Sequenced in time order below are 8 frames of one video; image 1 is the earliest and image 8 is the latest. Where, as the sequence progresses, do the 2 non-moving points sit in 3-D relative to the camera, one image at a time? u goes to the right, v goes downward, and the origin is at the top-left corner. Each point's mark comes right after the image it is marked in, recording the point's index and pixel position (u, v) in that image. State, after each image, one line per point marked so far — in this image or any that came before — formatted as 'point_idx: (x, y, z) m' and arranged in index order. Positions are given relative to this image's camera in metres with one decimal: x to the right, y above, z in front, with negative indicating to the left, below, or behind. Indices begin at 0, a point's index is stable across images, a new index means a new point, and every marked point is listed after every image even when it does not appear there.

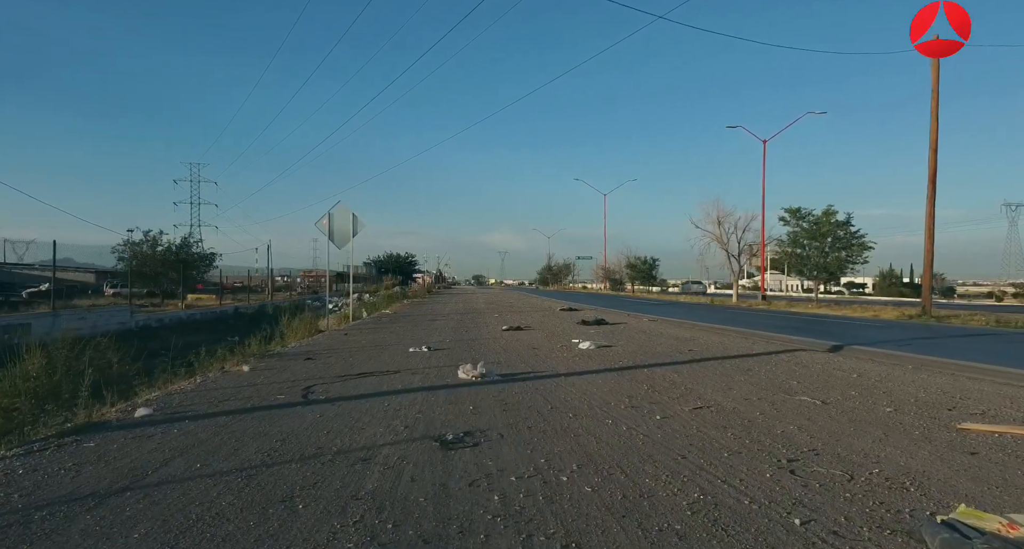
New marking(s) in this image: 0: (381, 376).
0: (-2.4, -1.9, +12.2) m
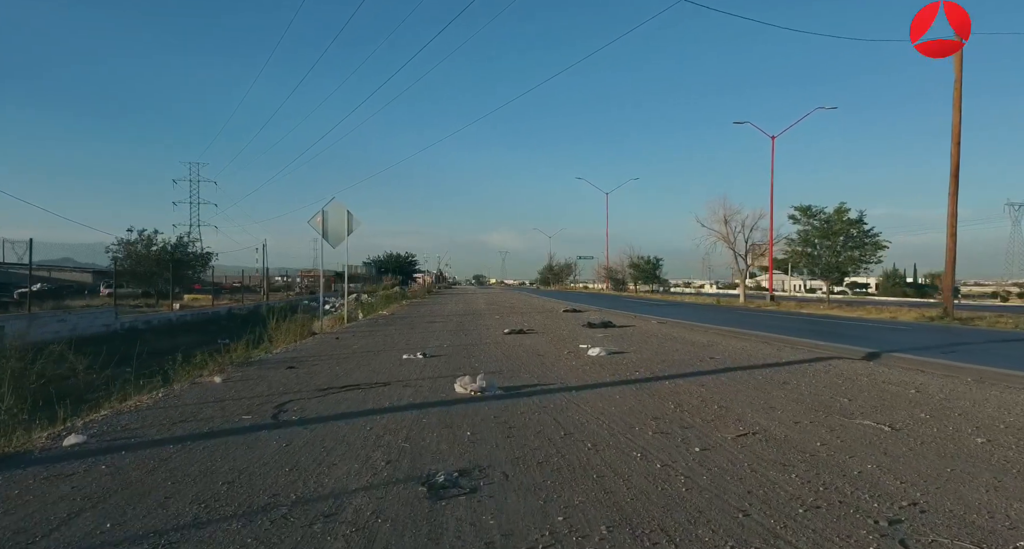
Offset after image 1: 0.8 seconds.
0: (-2.3, -1.9, +10.8) m
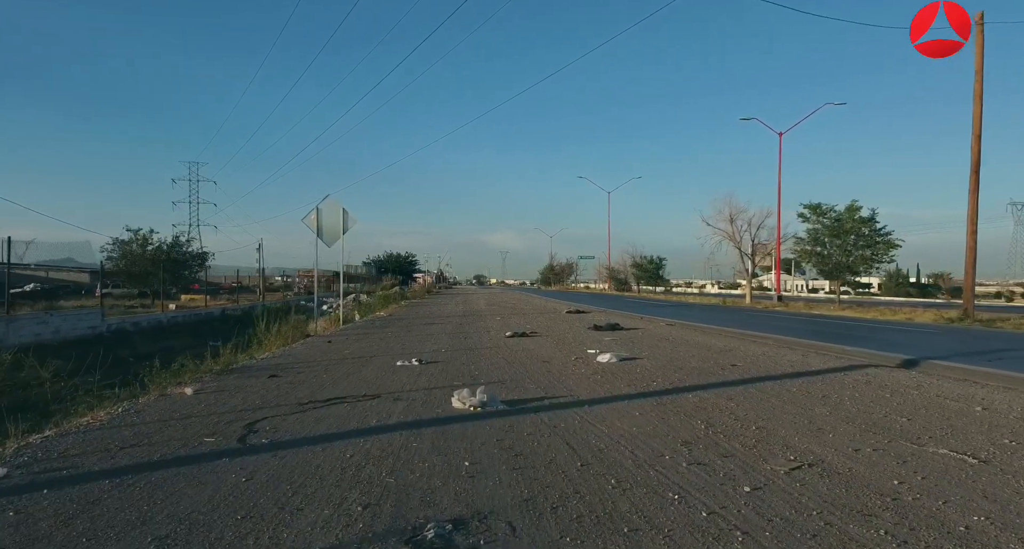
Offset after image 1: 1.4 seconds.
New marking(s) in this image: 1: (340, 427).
0: (-2.3, -1.9, +9.6) m
1: (-2.1, -1.8, +8.1) m
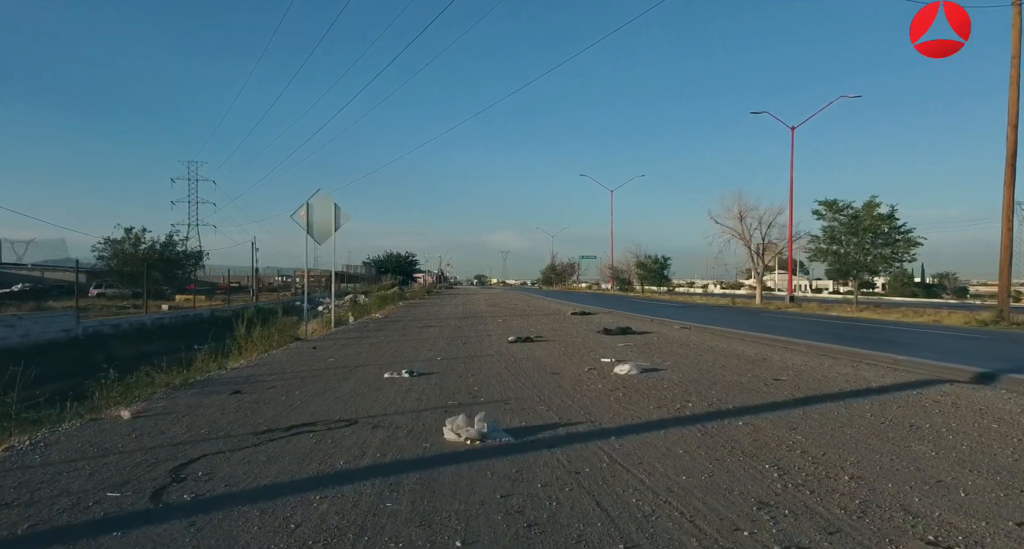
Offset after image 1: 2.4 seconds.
0: (-2.2, -1.8, +7.6) m
1: (-2.0, -1.8, +6.2) m
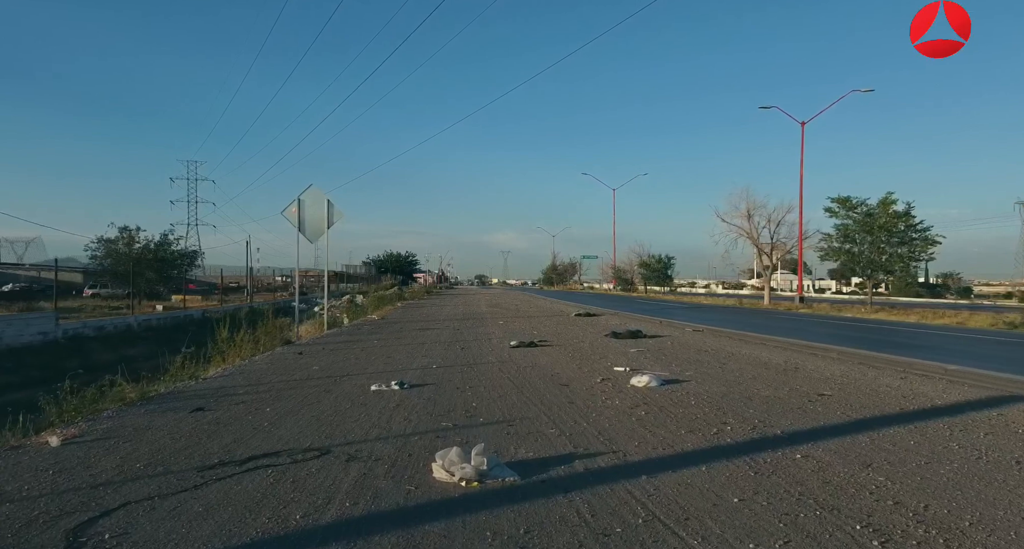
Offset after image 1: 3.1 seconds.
0: (-2.1, -1.8, +6.2) m
1: (-1.9, -1.8, +4.7) m
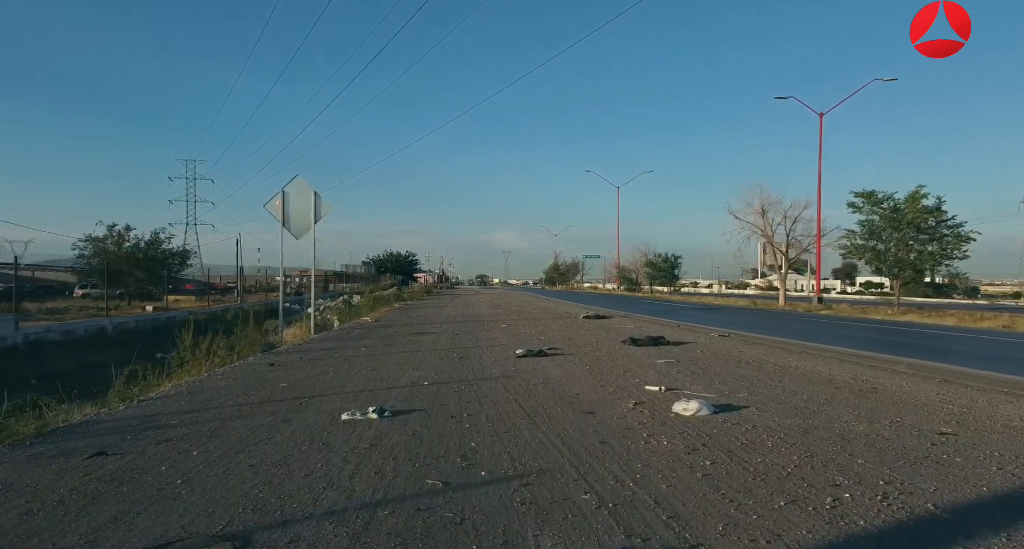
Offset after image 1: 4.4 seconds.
0: (-2.0, -1.8, +3.7) m
1: (-1.8, -1.8, +2.2) m
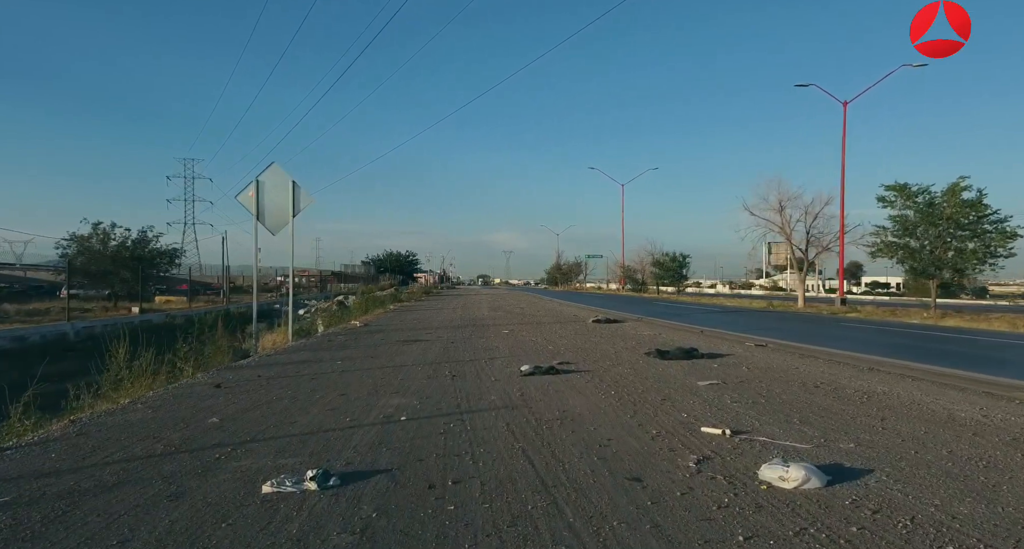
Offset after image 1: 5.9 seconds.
0: (-2.0, -1.8, +0.7) m
1: (-1.8, -1.8, -0.8) m
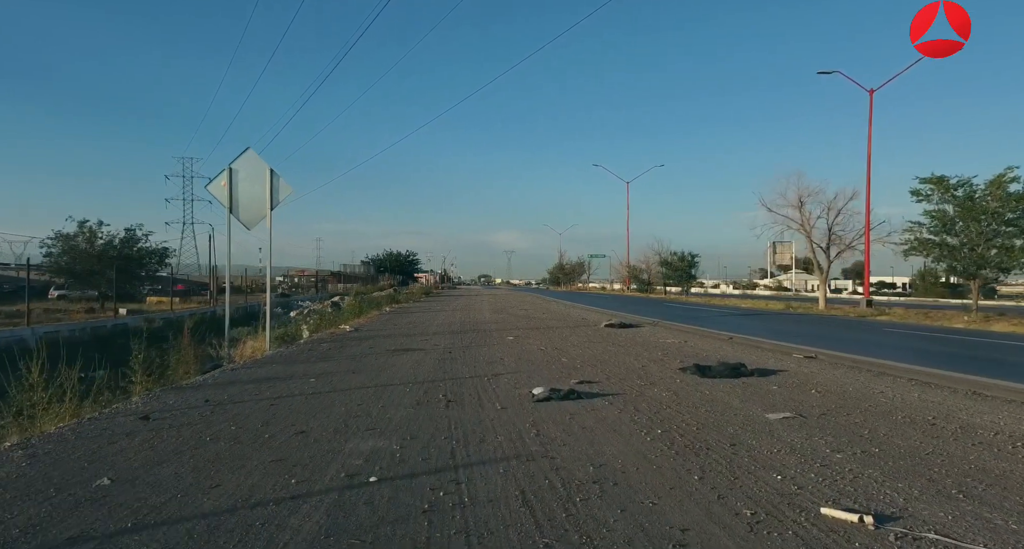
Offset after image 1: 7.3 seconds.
0: (-1.8, -1.8, -2.1) m
1: (-1.6, -1.8, -3.6) m
